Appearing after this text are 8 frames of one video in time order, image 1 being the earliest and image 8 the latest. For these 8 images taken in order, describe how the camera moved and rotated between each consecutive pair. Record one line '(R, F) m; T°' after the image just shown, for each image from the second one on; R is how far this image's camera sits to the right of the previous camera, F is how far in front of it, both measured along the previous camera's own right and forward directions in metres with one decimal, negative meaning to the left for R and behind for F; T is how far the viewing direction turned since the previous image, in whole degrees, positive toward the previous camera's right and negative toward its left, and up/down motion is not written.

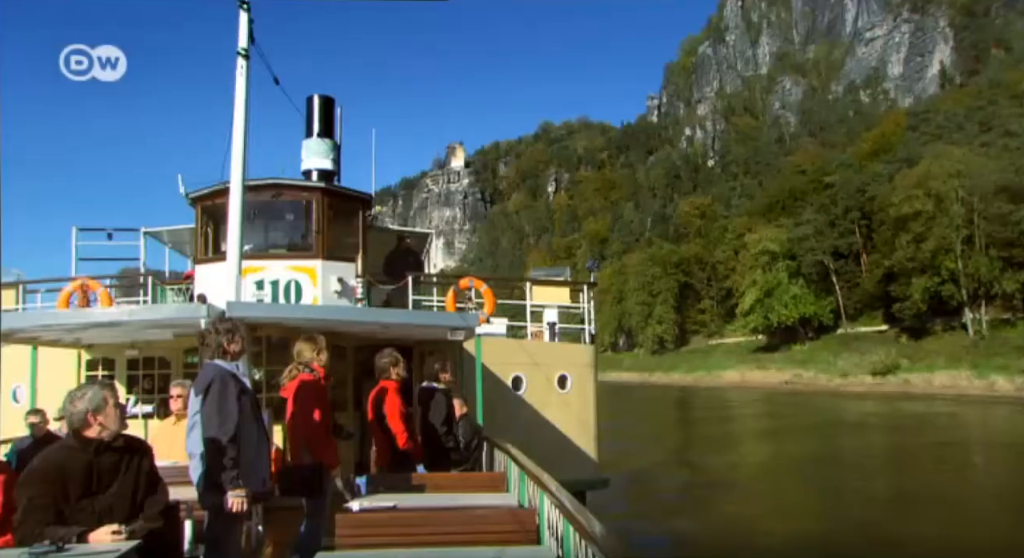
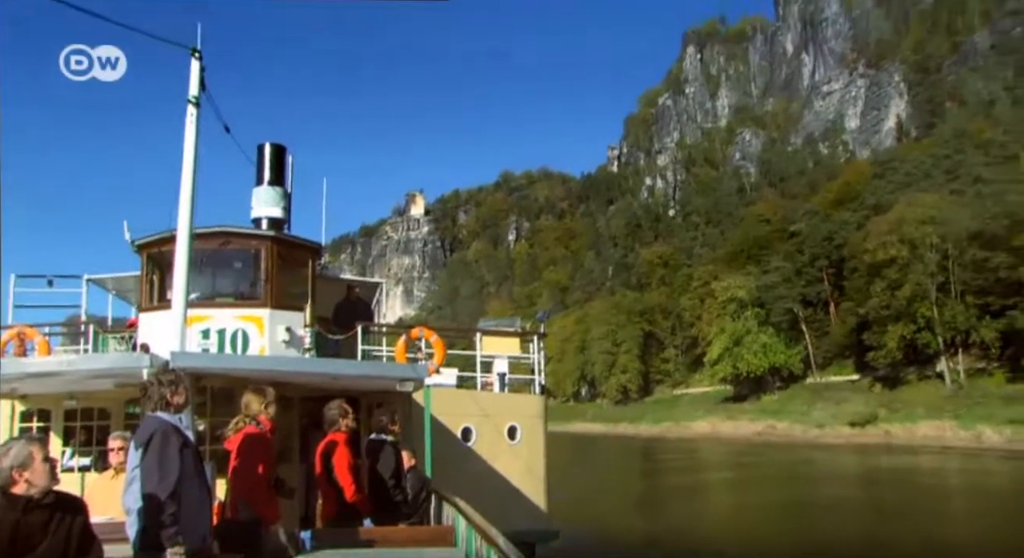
(-0.3, +0.9) m; +3°
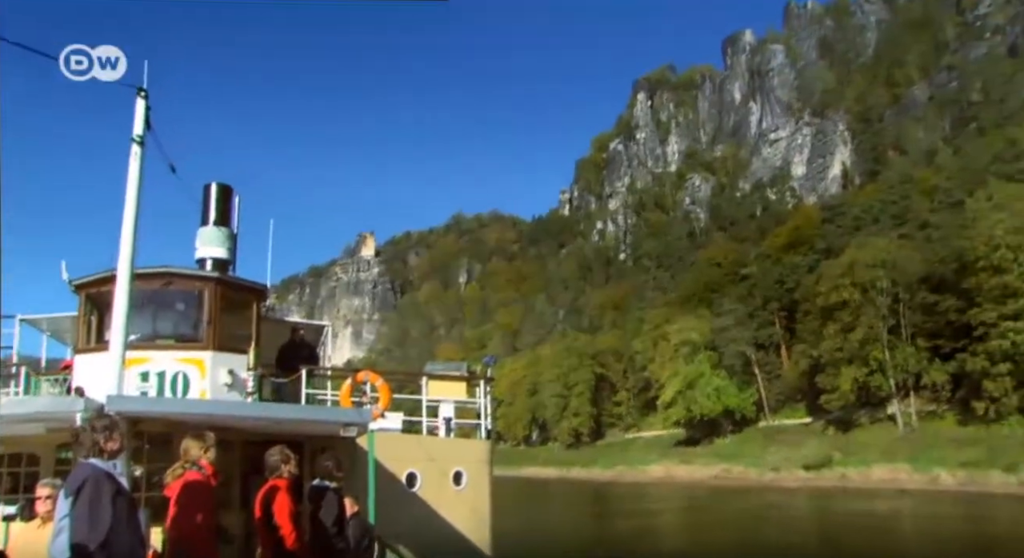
(-0.1, +0.4) m; +4°
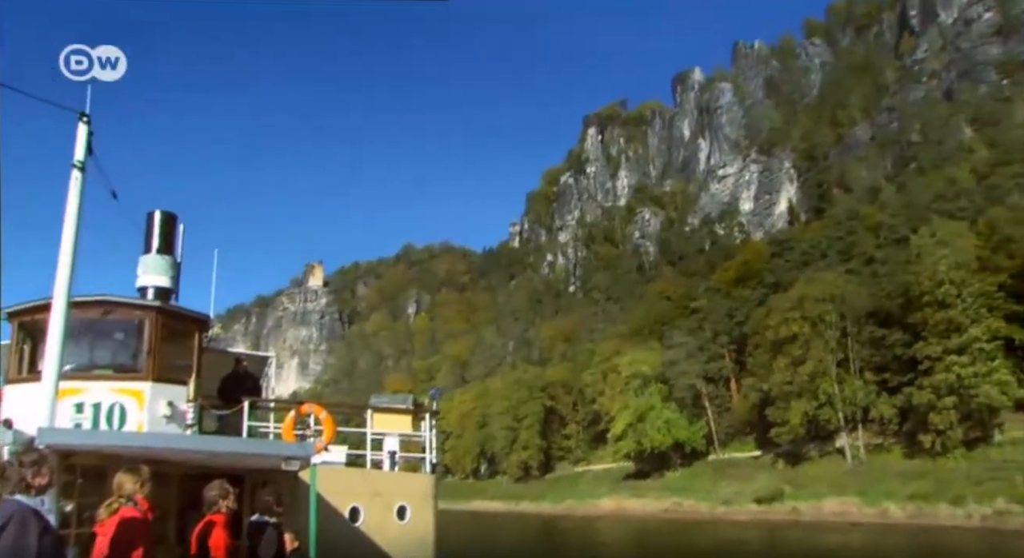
(-0.1, +0.3) m; +4°
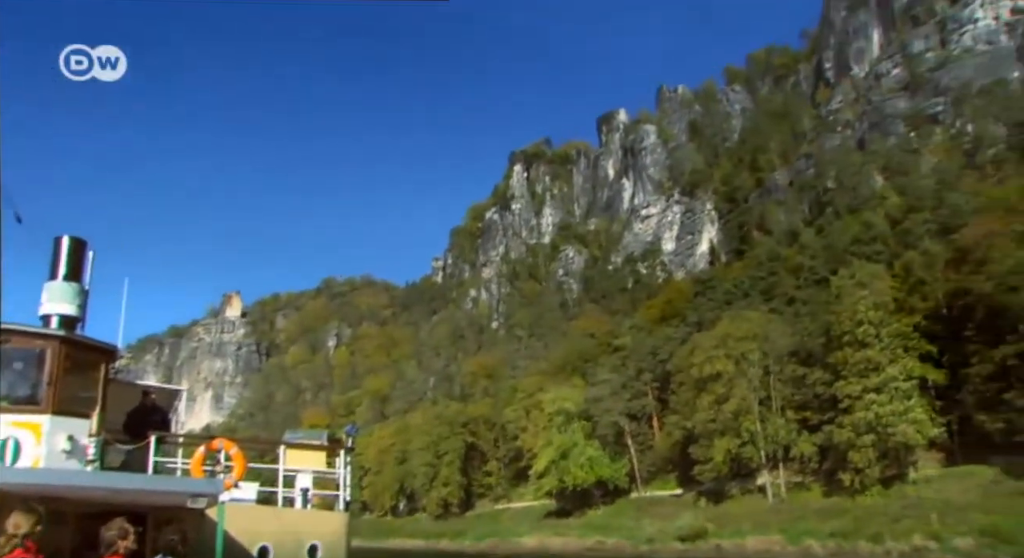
(-0.1, +0.4) m; +6°
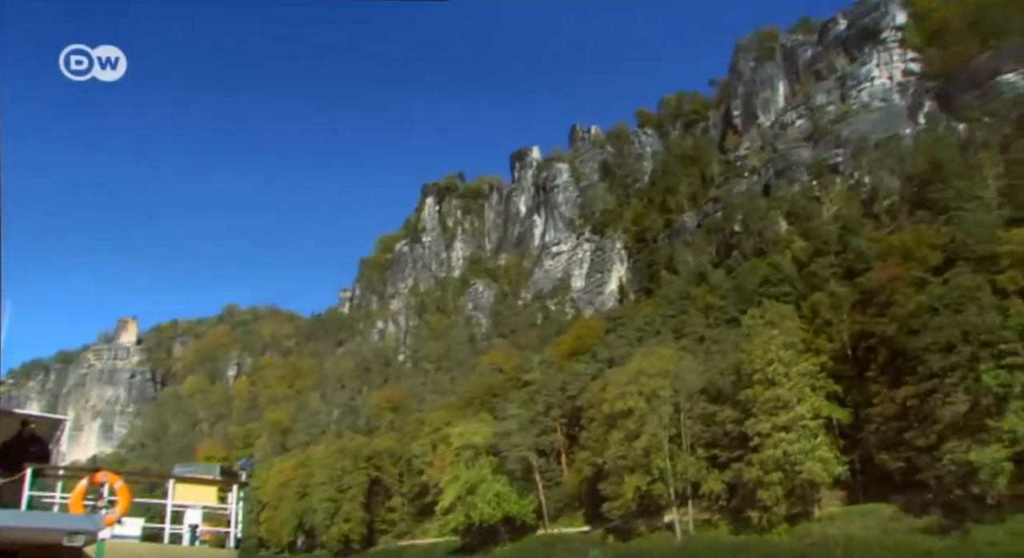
(-0.1, +0.4) m; +7°
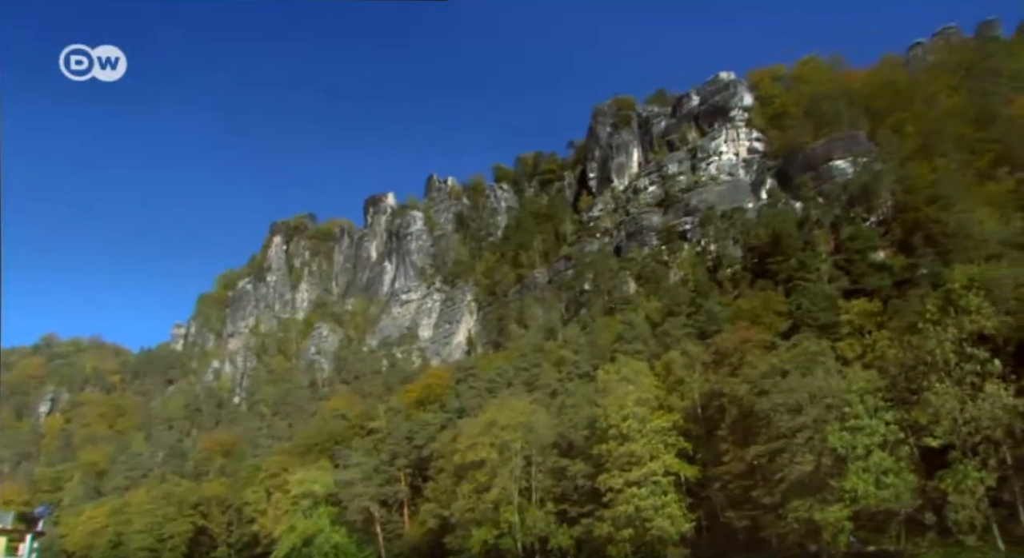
(-0.2, +0.4) m; +11°
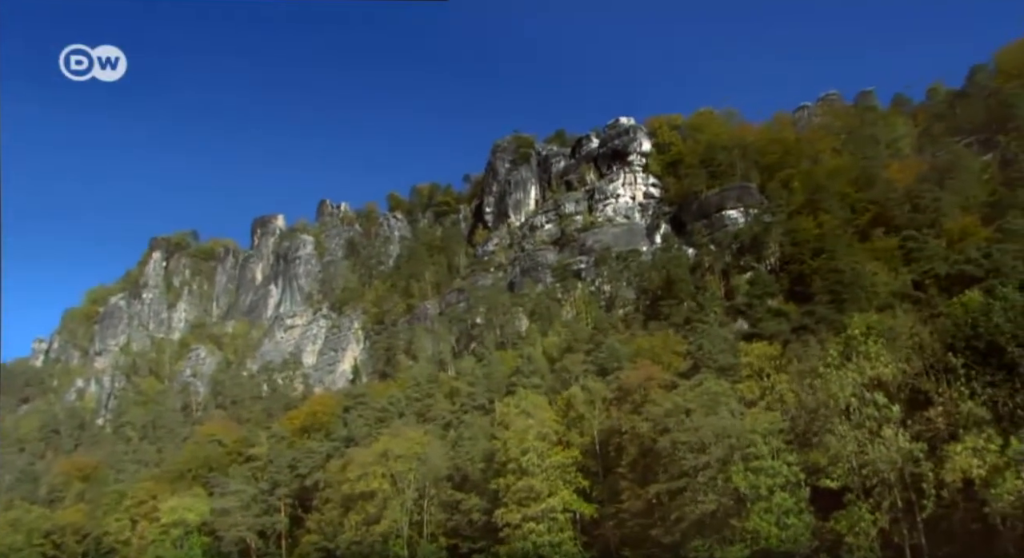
(-0.3, +0.3) m; +8°
